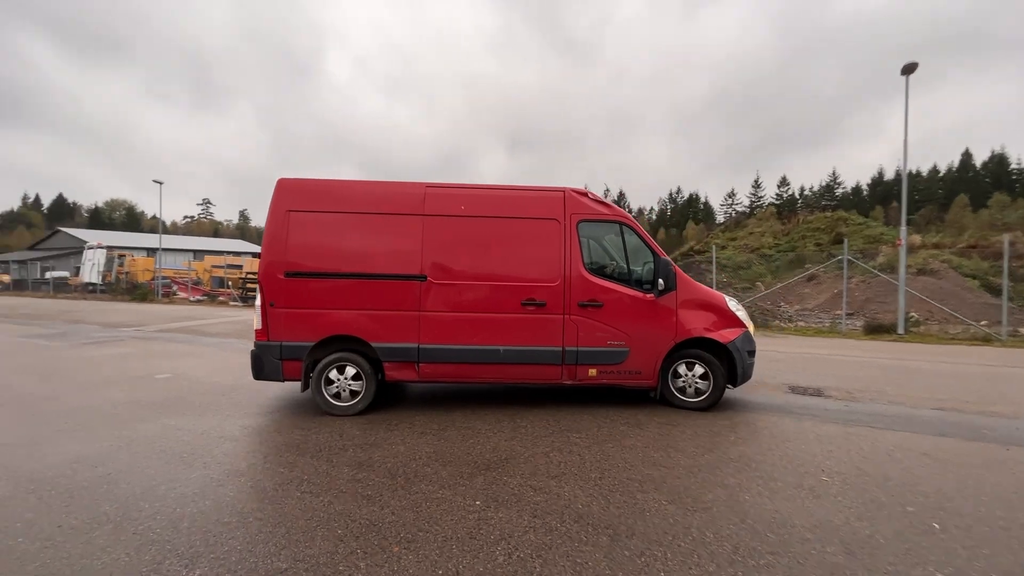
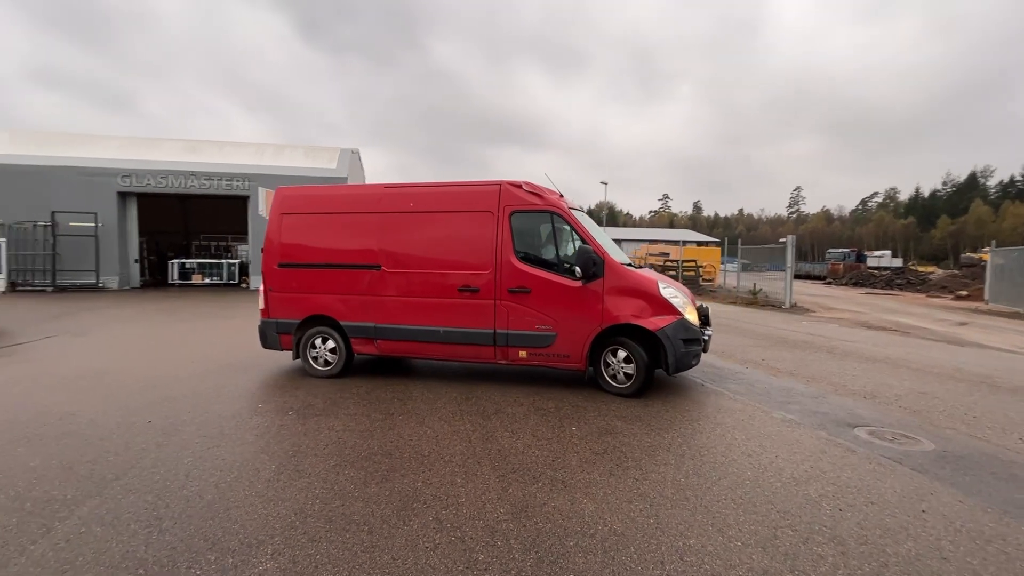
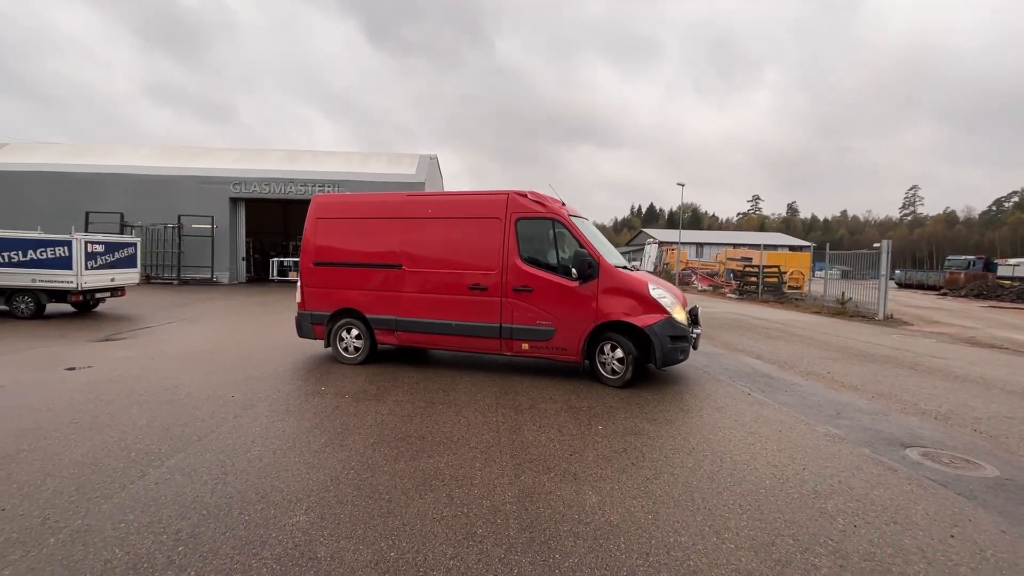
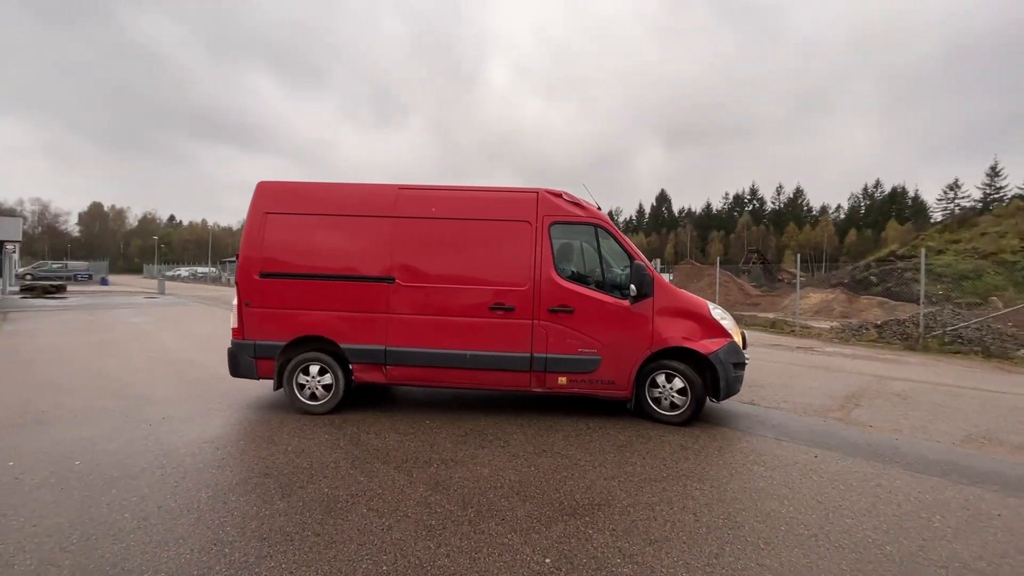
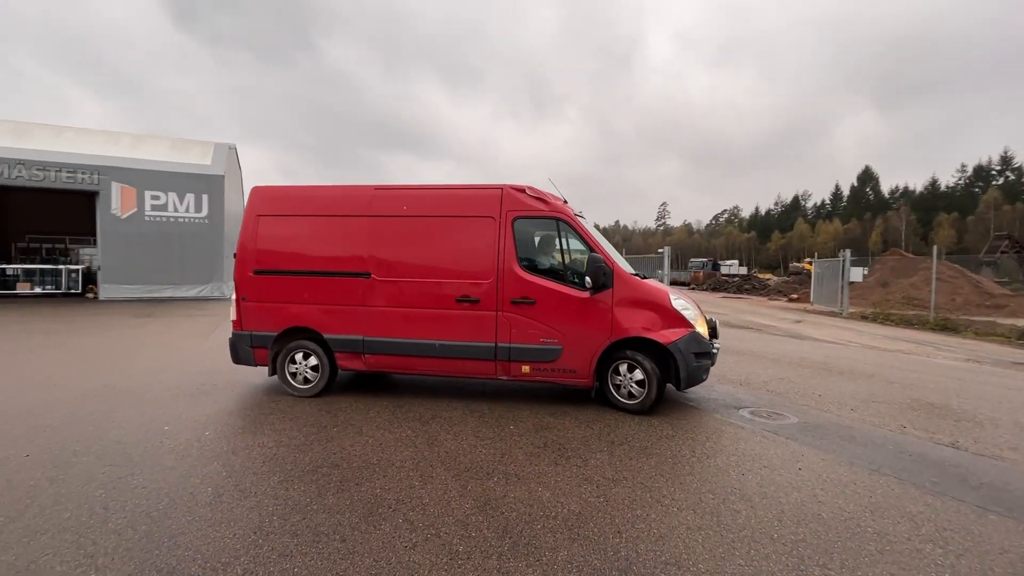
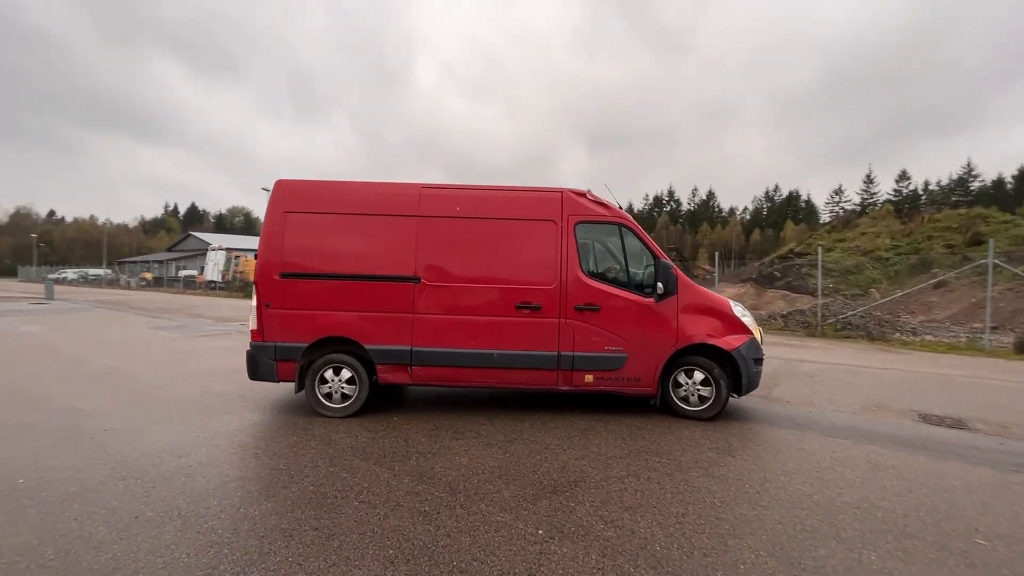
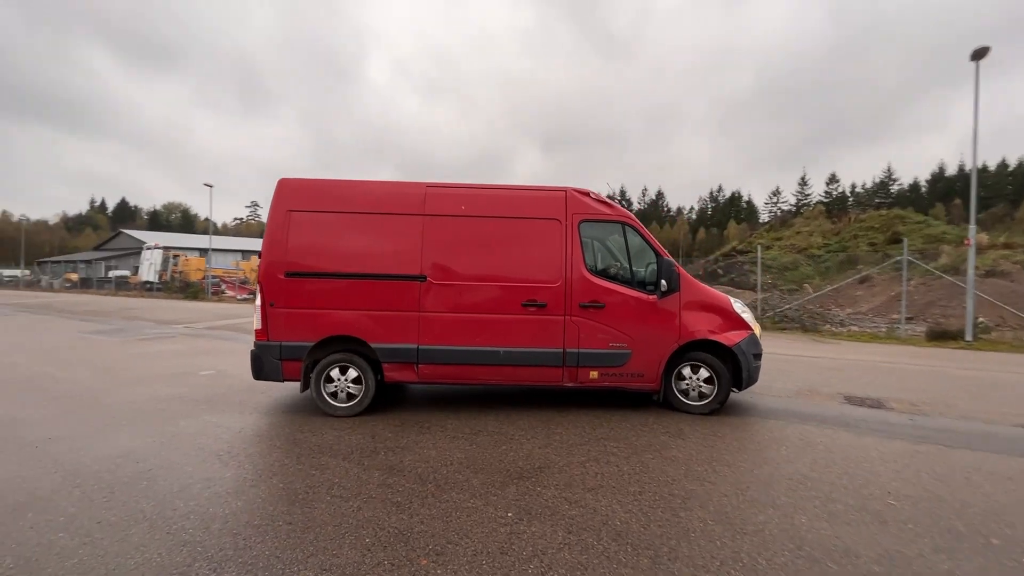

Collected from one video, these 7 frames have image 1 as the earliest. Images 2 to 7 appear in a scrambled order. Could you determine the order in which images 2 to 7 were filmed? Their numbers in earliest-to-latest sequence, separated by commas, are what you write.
7, 6, 4, 5, 2, 3
